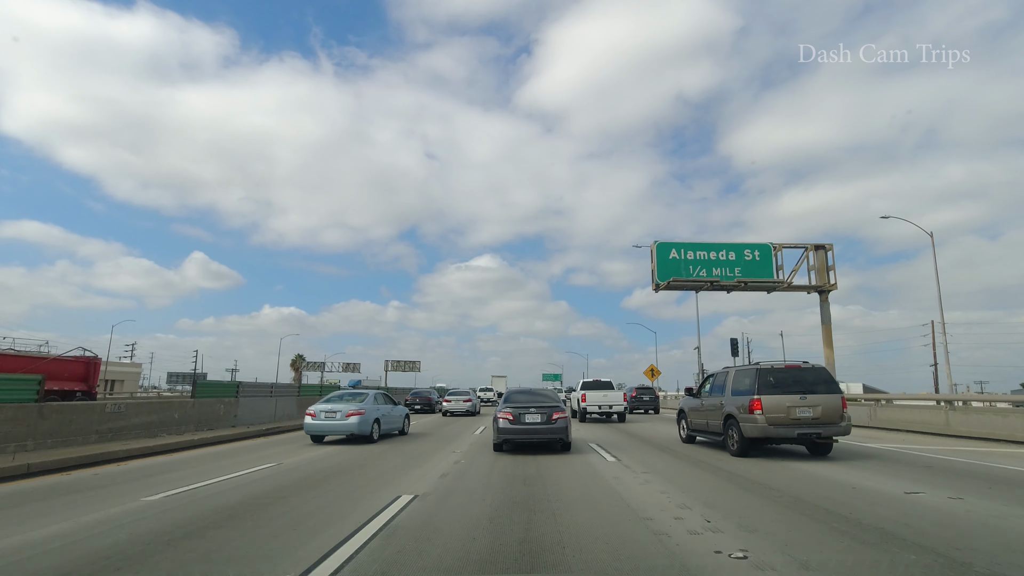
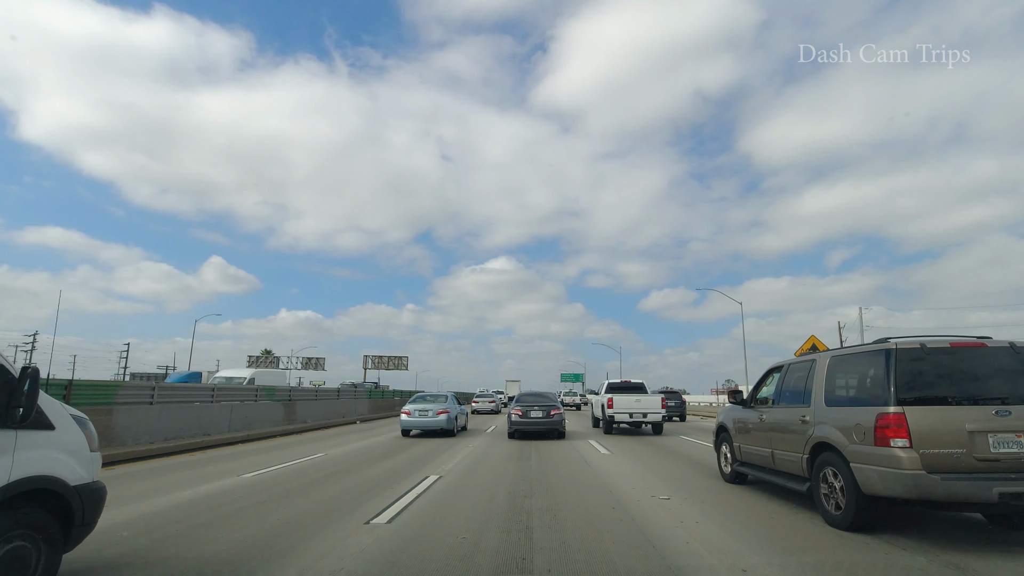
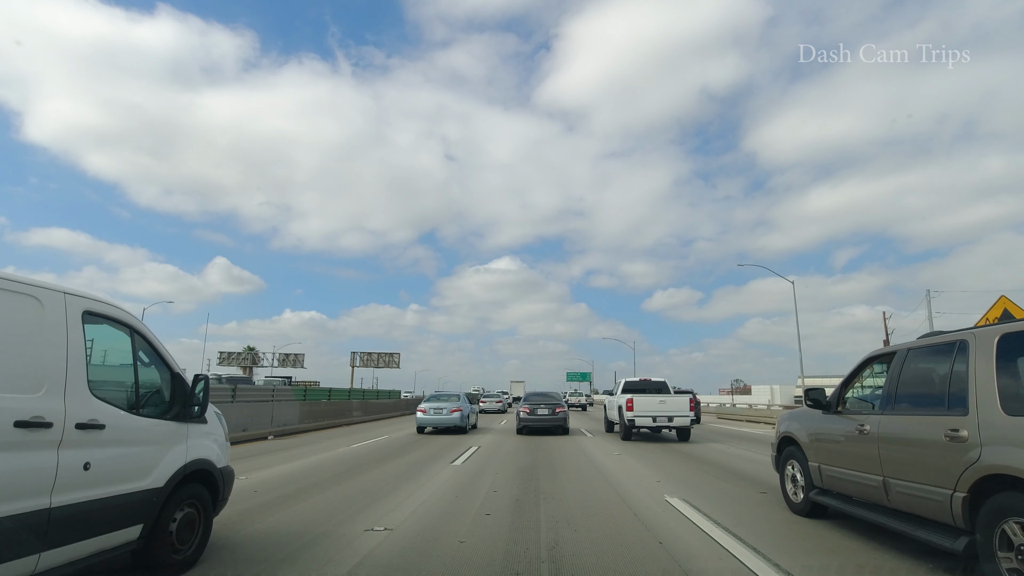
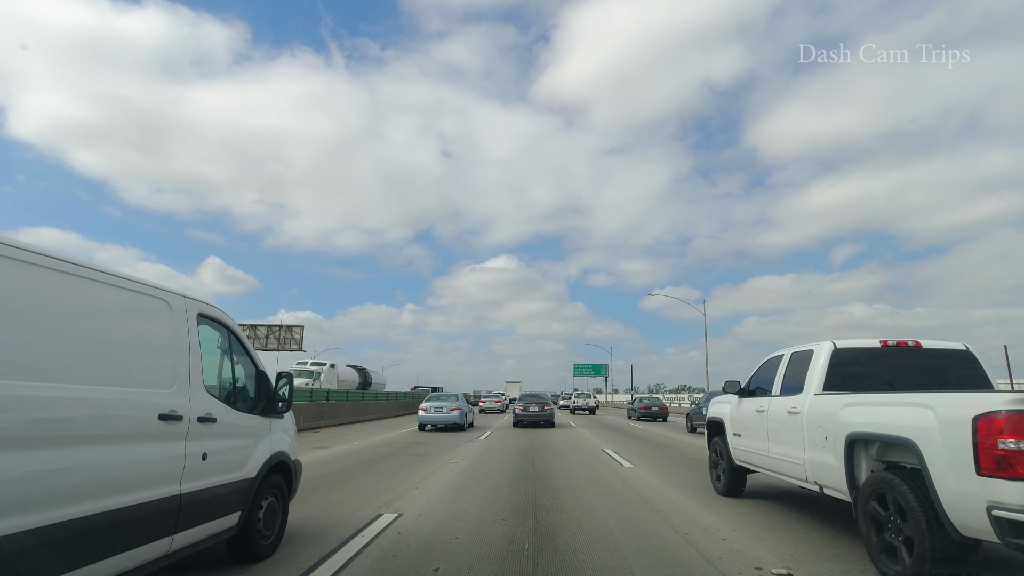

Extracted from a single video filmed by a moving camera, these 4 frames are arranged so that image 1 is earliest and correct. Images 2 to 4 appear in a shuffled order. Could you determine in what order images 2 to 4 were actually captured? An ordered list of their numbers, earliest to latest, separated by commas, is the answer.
2, 3, 4
